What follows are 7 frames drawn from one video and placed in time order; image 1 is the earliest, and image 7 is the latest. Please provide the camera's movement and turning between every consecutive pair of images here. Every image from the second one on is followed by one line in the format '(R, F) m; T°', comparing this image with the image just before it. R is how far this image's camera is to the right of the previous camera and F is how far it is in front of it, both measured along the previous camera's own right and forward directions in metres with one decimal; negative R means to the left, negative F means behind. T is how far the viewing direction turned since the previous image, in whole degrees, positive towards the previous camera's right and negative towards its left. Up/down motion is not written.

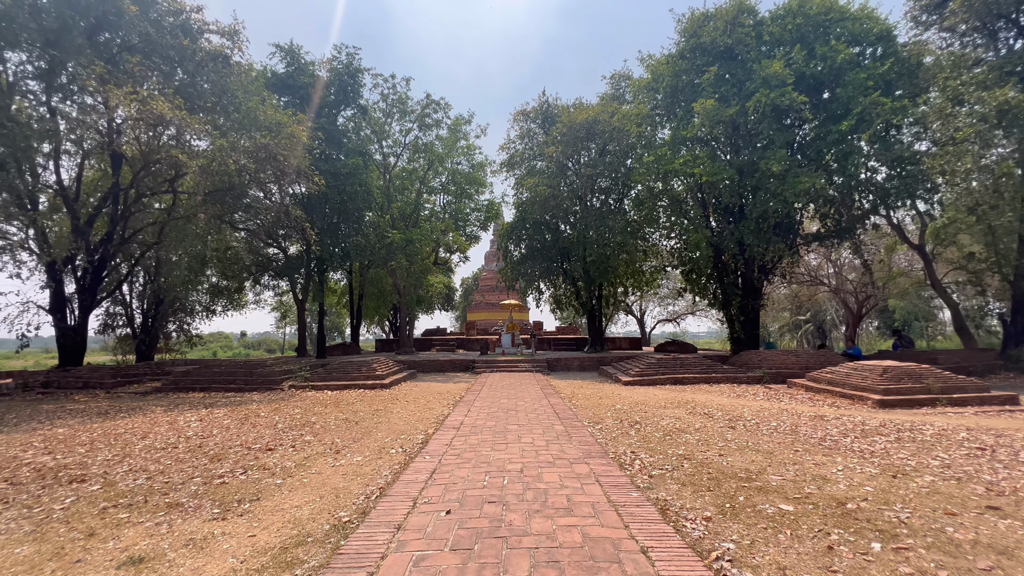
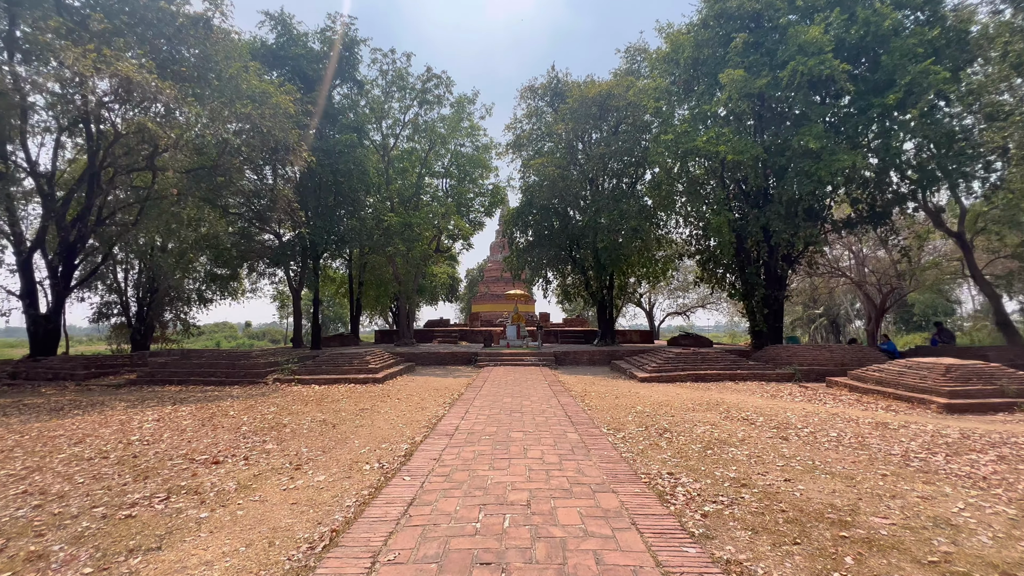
(0.0, +1.1) m; -1°
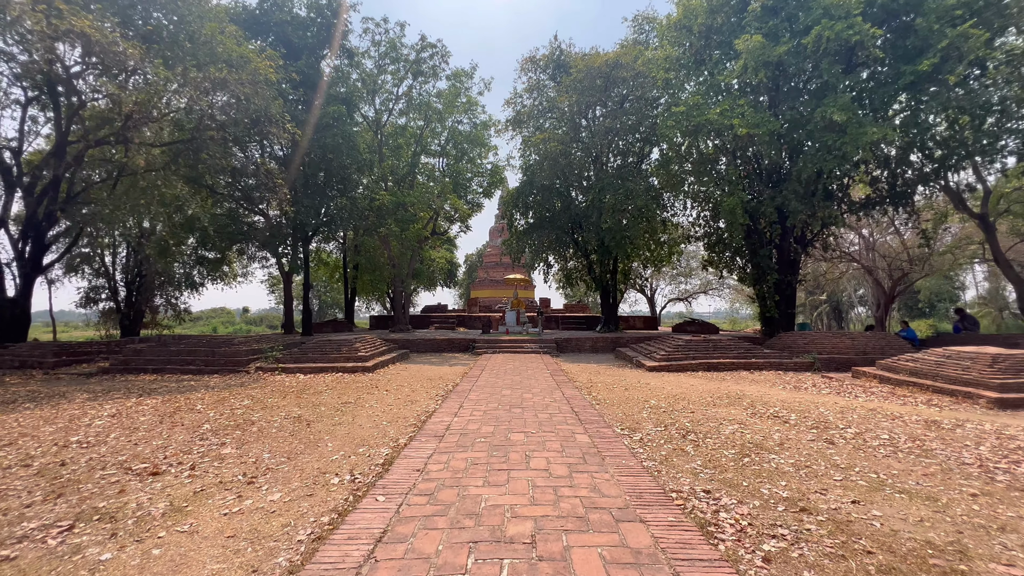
(0.0, +0.8) m; 0°
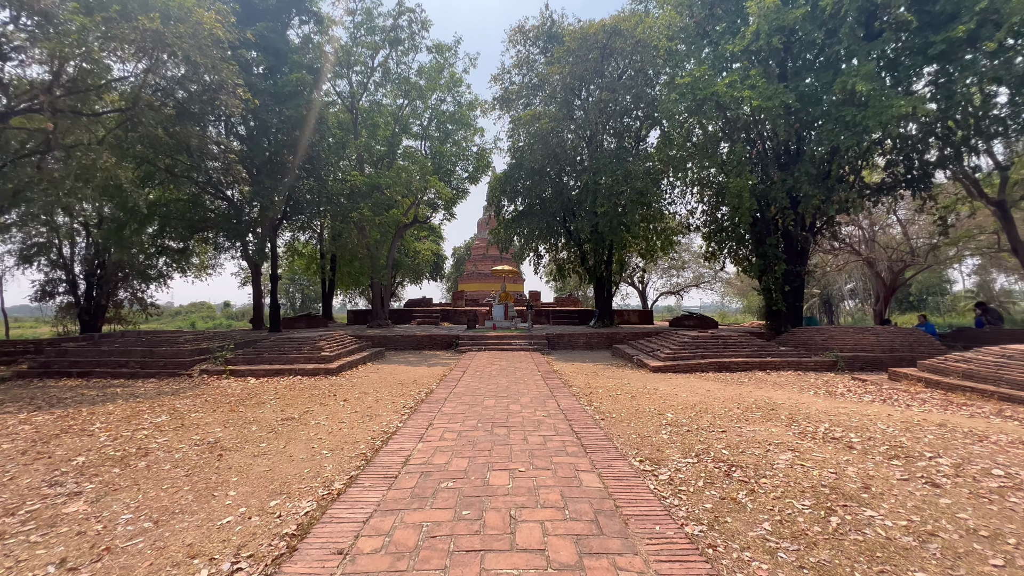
(+0.1, +1.3) m; +1°
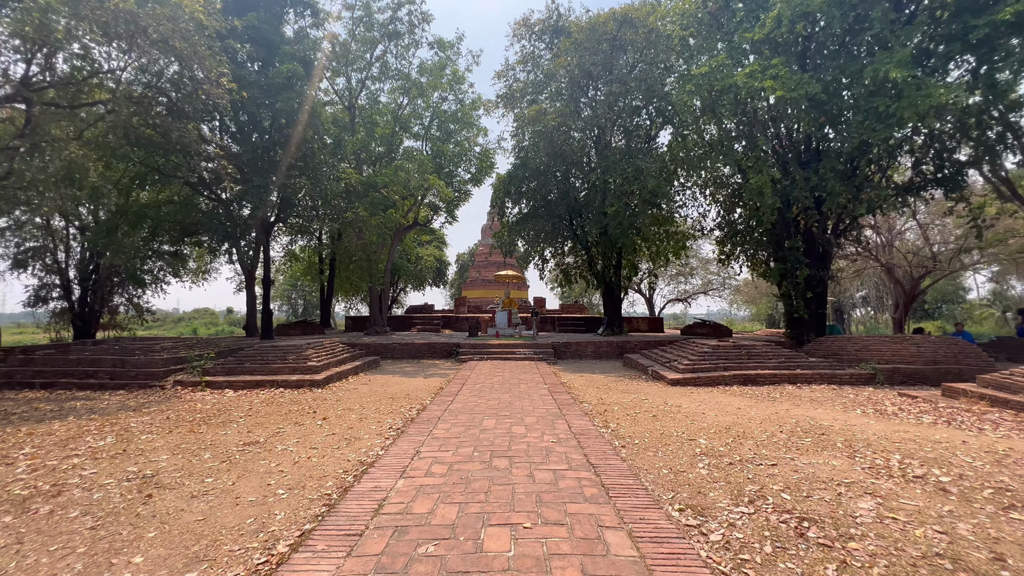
(0.0, +0.8) m; -1°
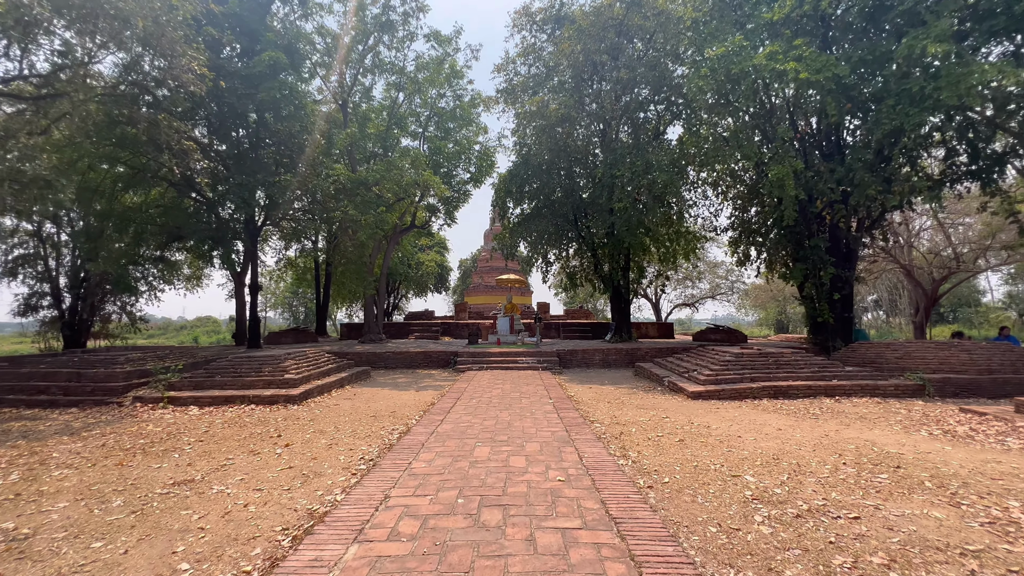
(+0.1, +0.9) m; 0°
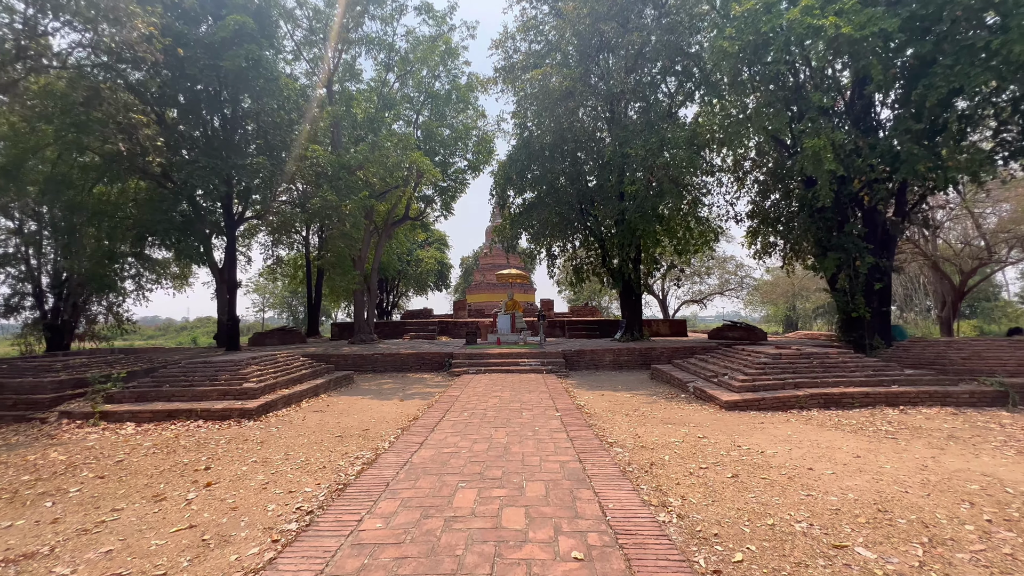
(+0.1, +1.2) m; 0°
